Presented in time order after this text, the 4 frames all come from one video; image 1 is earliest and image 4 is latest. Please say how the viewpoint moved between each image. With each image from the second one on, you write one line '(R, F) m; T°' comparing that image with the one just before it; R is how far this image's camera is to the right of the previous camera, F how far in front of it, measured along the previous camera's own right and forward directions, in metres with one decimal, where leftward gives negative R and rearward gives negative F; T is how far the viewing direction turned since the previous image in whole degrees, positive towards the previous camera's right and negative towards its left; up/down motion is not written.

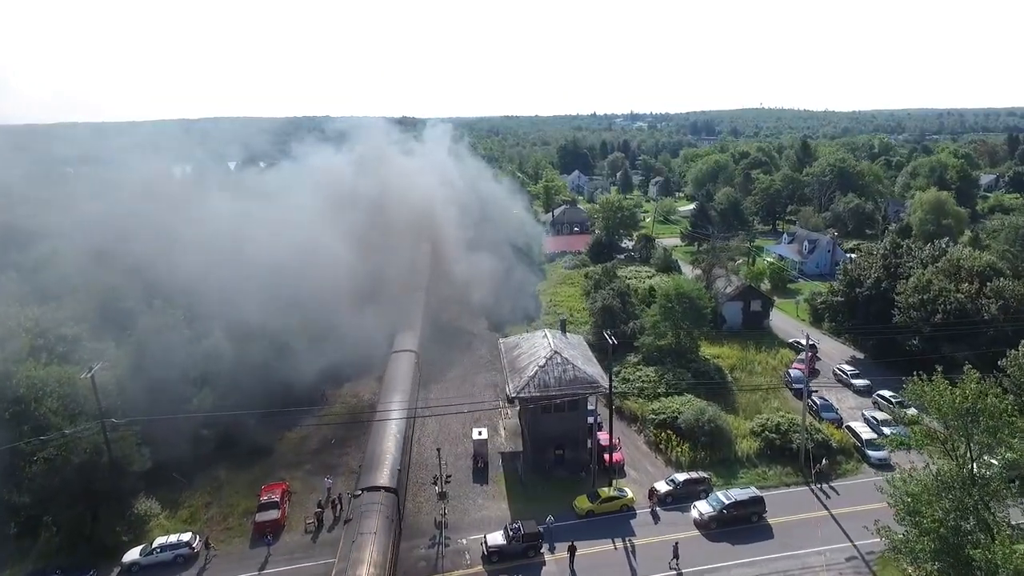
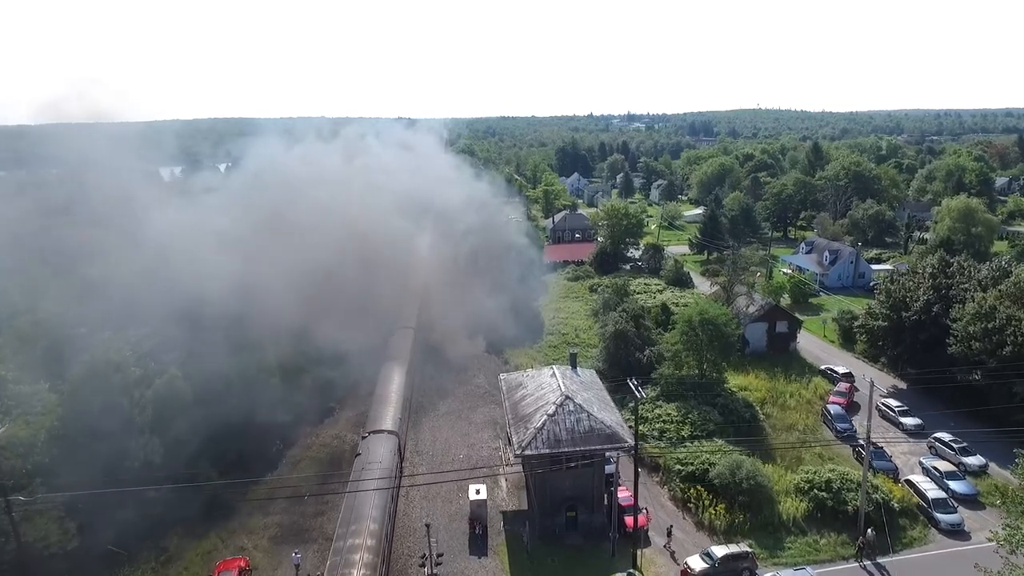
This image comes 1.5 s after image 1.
(-0.1, +1.7) m; 0°
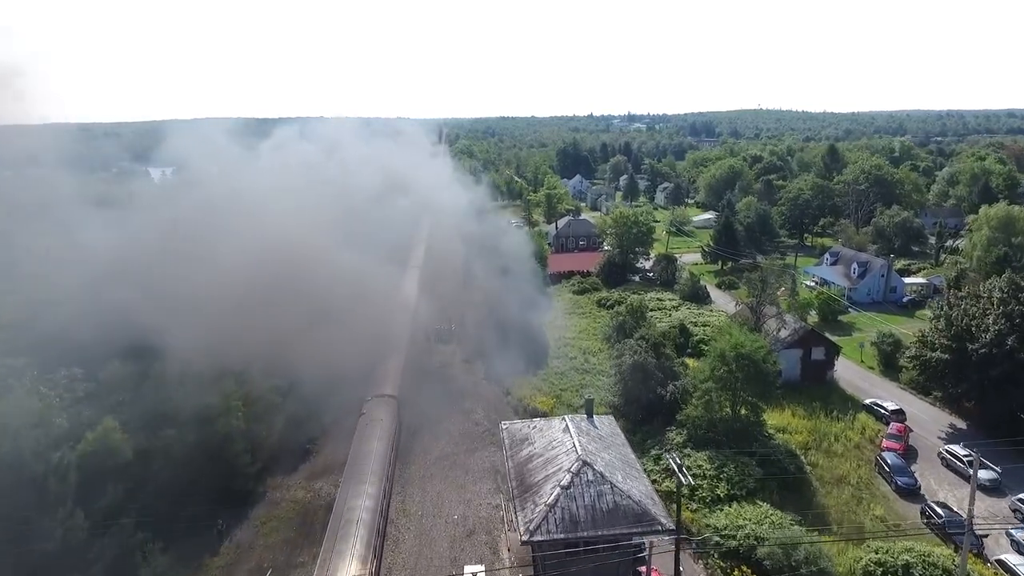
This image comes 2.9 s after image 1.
(-0.1, +1.7) m; 0°
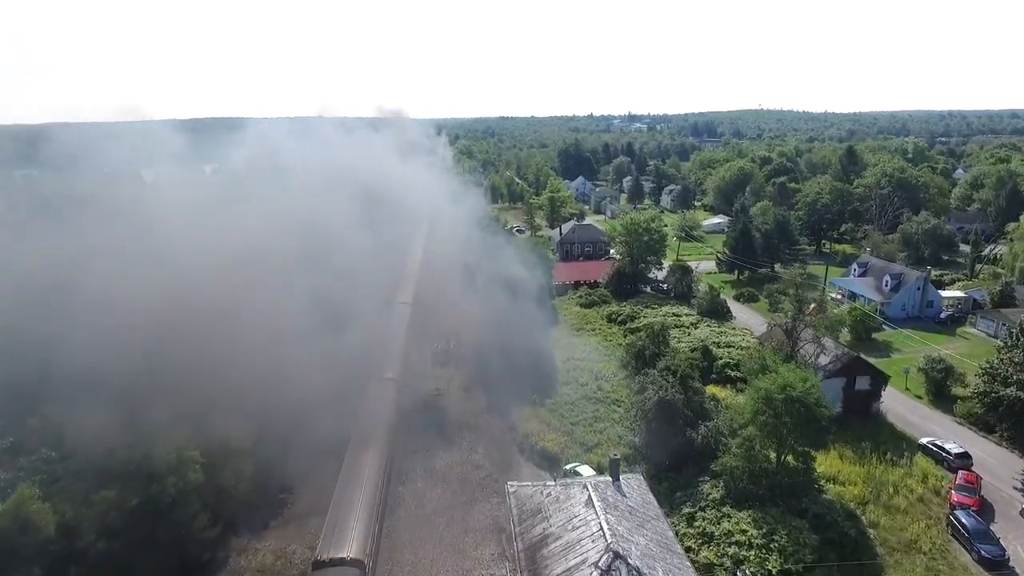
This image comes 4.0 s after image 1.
(-0.1, +1.6) m; 0°
